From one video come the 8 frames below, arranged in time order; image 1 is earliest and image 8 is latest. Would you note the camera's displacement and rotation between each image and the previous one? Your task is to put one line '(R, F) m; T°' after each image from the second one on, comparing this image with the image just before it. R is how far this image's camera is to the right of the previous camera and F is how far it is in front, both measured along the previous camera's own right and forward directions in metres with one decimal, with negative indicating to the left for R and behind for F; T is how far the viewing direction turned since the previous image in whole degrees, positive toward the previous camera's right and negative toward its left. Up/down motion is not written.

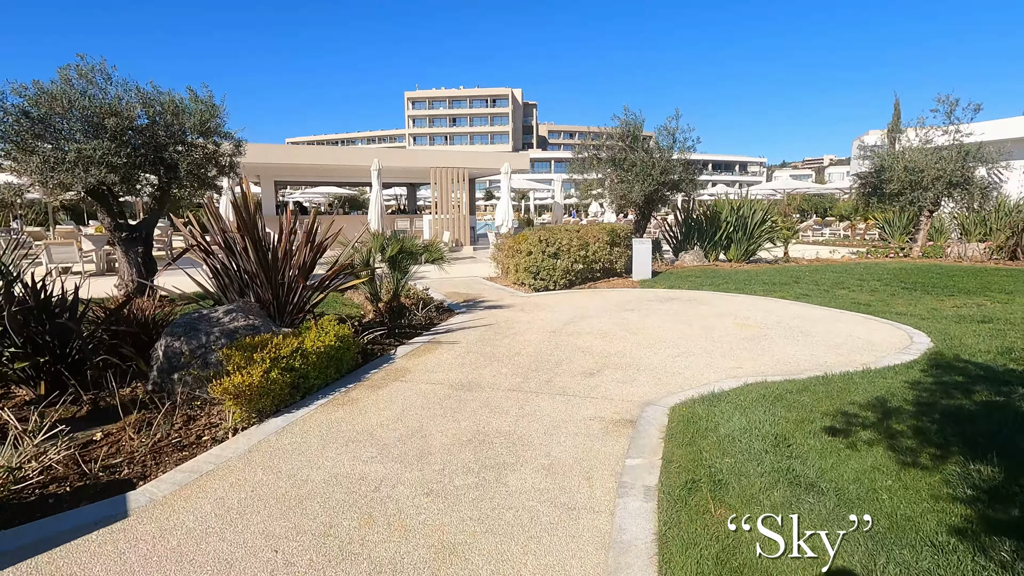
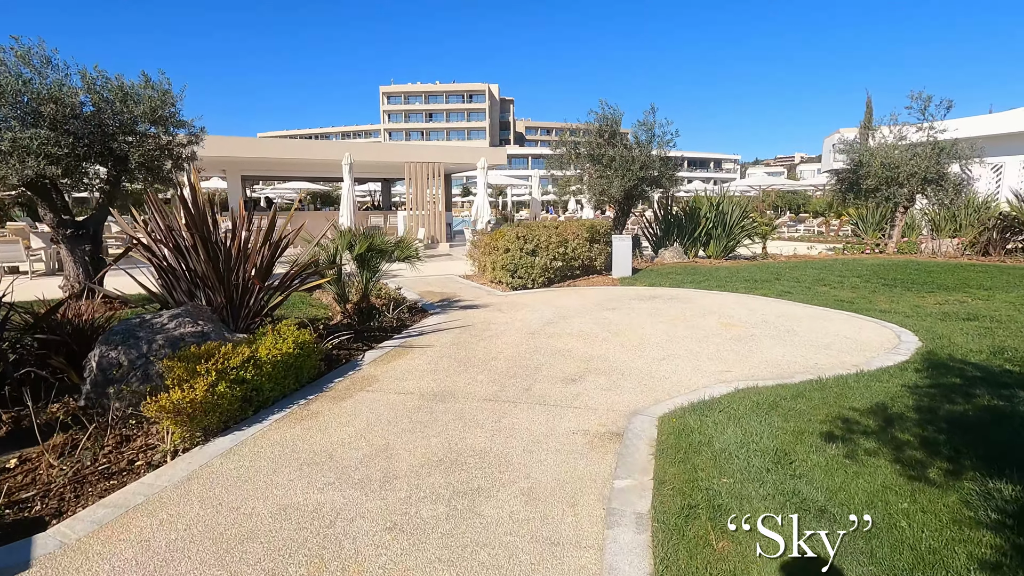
(0.0, +0.4) m; +2°
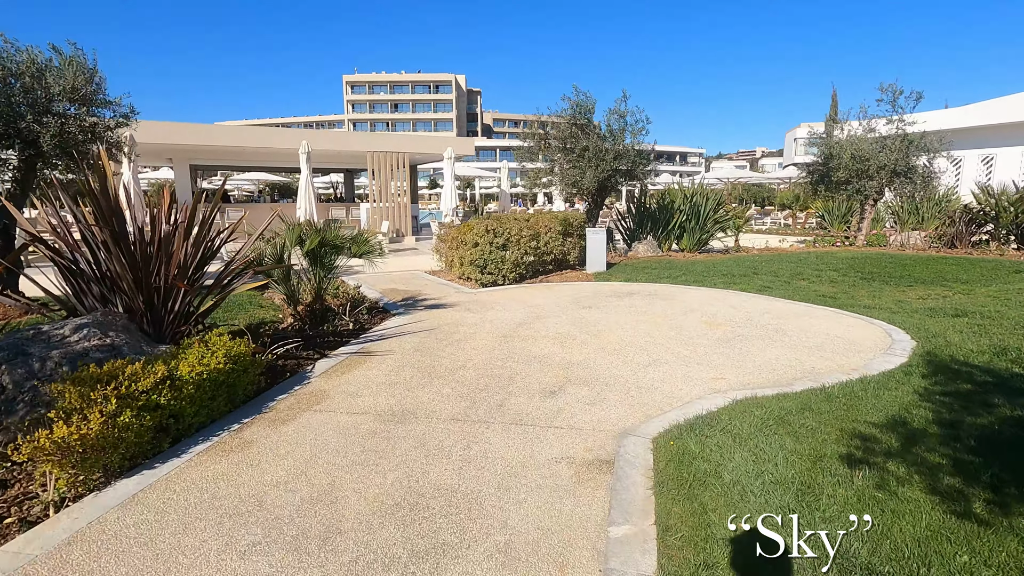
(0.0, +0.6) m; +3°
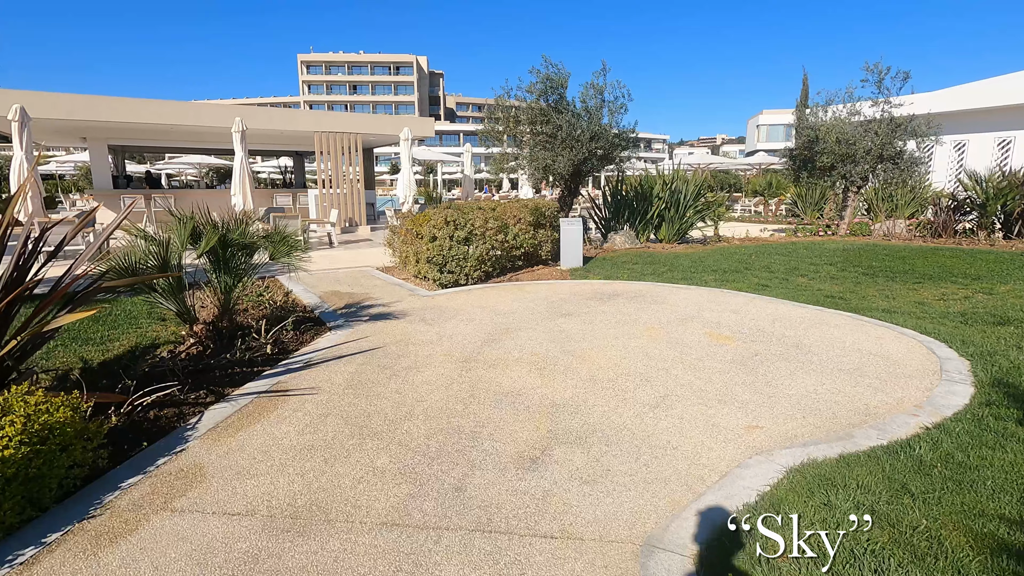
(0.0, +1.3) m; +4°
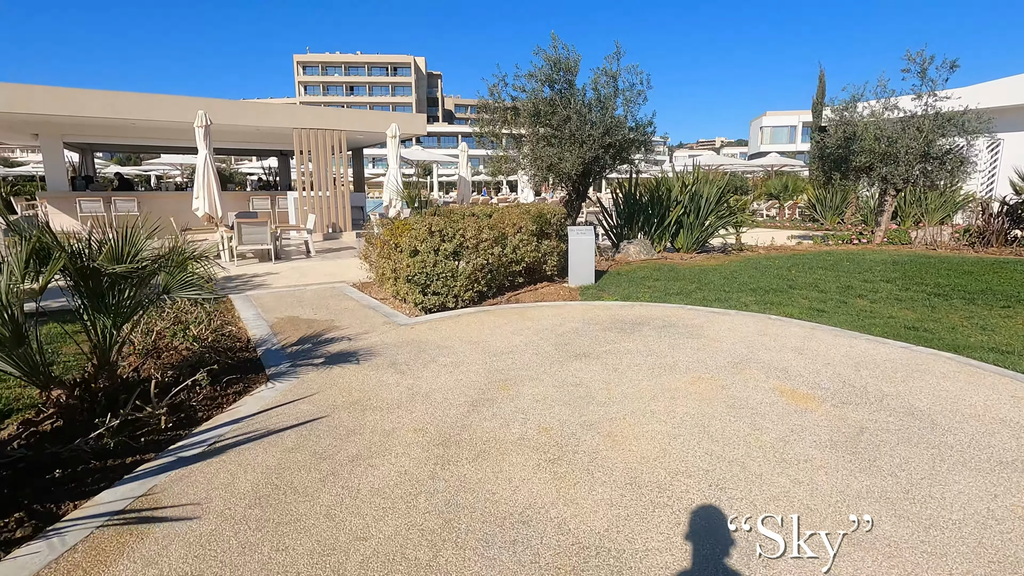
(0.0, +1.5) m; 0°
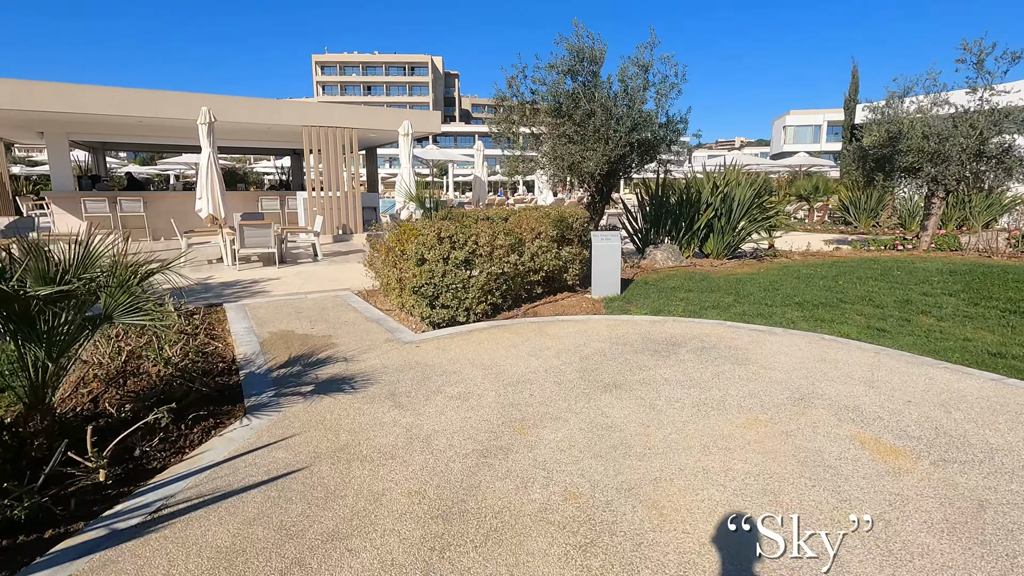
(0.0, +0.7) m; -2°
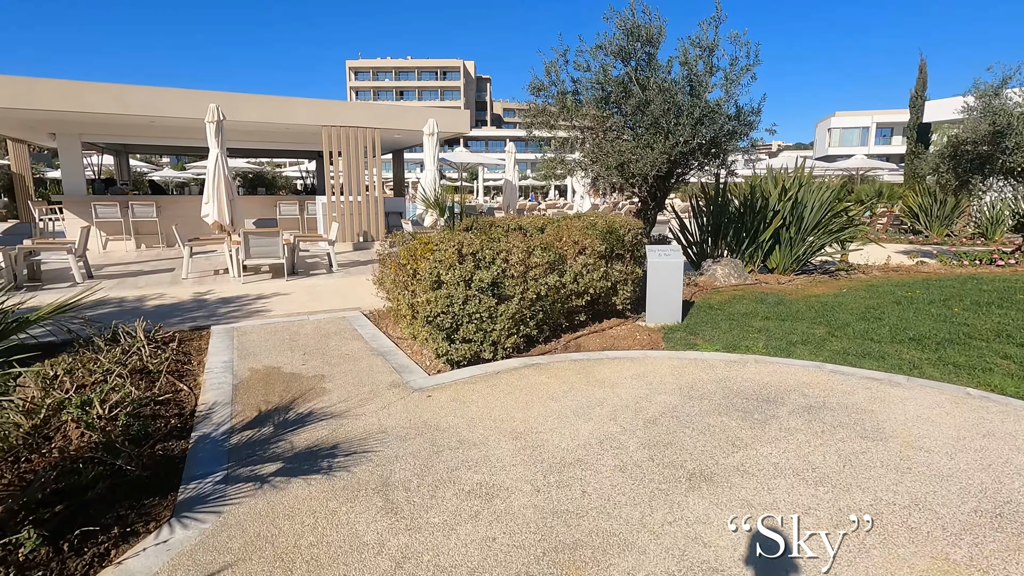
(-0.1, +1.3) m; -3°
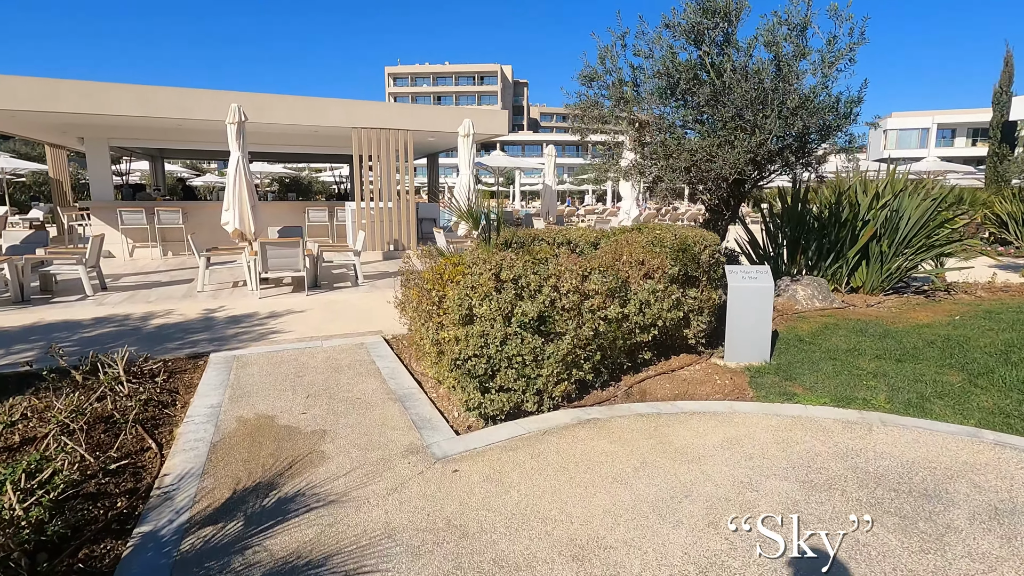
(-0.1, +1.0) m; -4°
